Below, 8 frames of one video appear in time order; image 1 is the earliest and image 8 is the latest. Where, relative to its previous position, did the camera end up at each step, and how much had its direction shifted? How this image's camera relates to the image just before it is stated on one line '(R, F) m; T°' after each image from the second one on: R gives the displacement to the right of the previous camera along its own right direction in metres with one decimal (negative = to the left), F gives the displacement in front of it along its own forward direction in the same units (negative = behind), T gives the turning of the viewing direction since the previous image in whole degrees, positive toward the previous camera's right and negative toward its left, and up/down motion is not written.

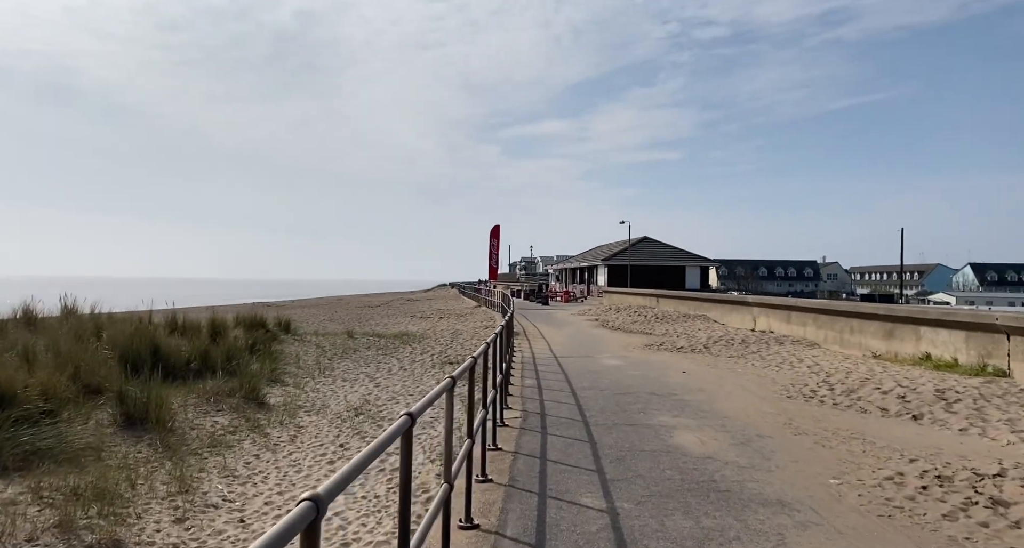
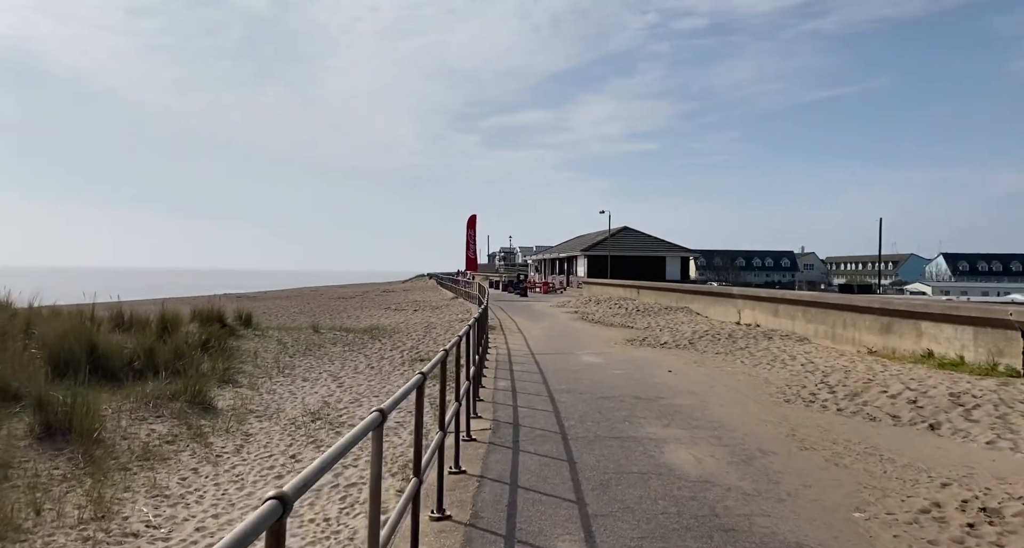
(+0.1, +0.8) m; +2°
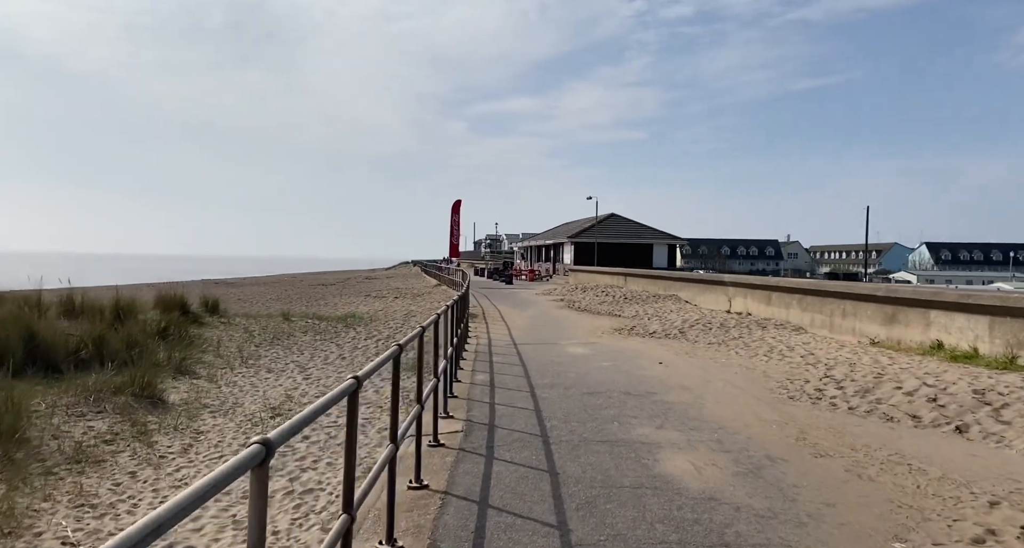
(+0.1, +0.7) m; +1°
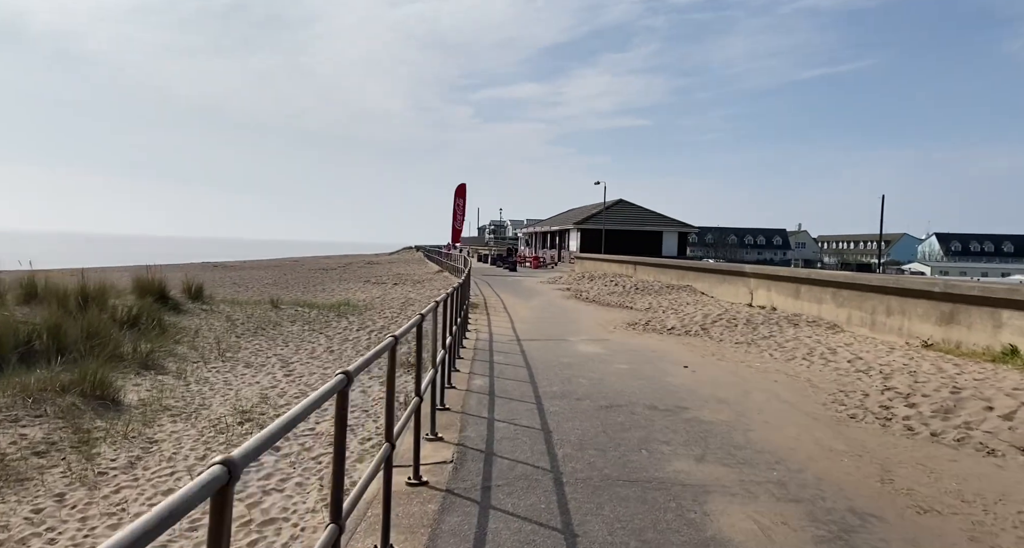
(0.0, +1.1) m; 0°
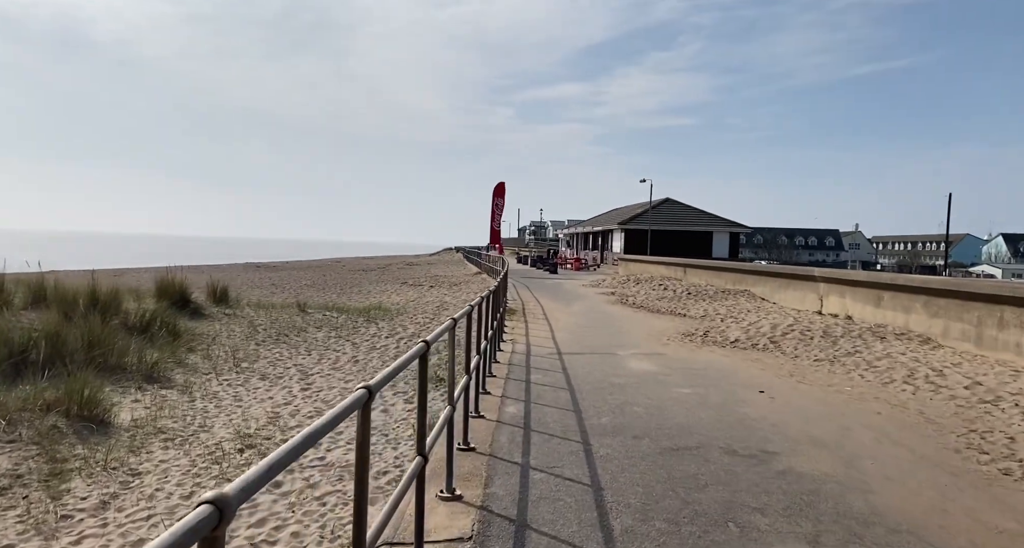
(0.0, +1.1) m; -4°
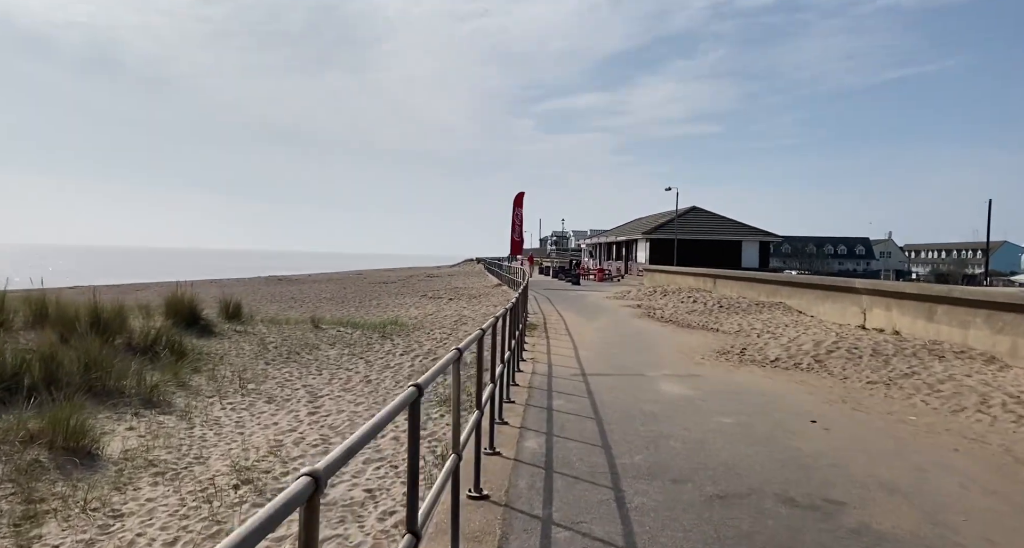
(0.0, +0.6) m; -2°
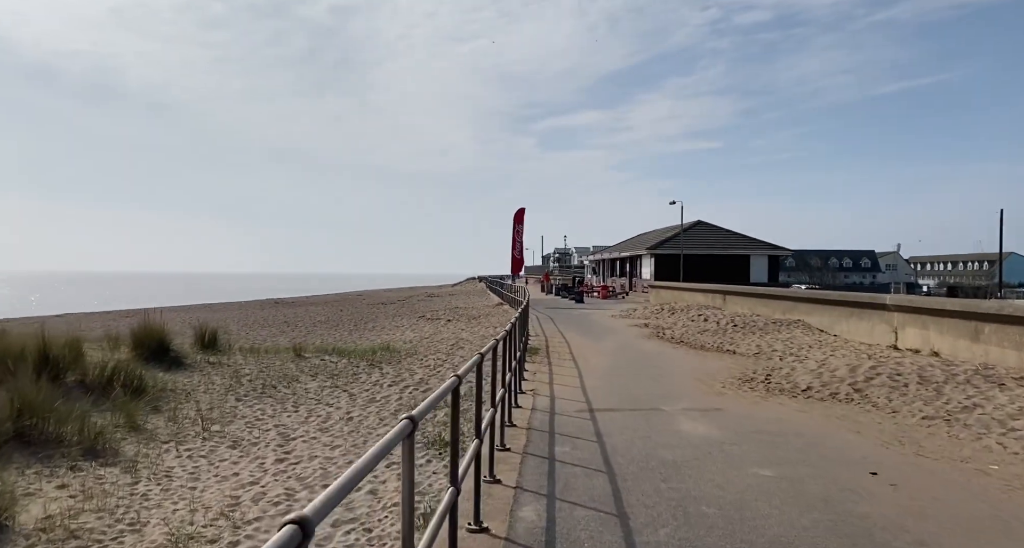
(+0.1, +1.0) m; 0°
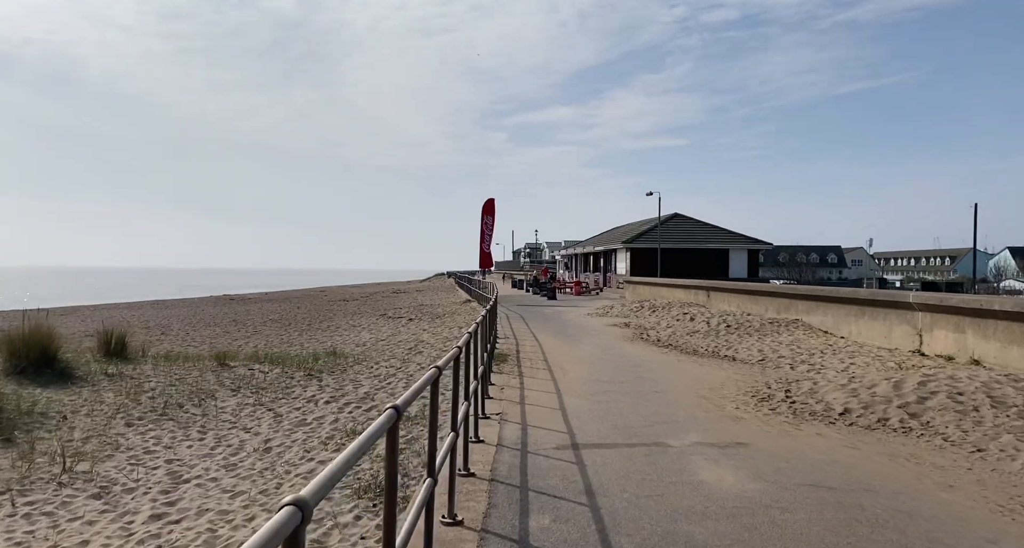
(+0.1, +1.8) m; +3°
